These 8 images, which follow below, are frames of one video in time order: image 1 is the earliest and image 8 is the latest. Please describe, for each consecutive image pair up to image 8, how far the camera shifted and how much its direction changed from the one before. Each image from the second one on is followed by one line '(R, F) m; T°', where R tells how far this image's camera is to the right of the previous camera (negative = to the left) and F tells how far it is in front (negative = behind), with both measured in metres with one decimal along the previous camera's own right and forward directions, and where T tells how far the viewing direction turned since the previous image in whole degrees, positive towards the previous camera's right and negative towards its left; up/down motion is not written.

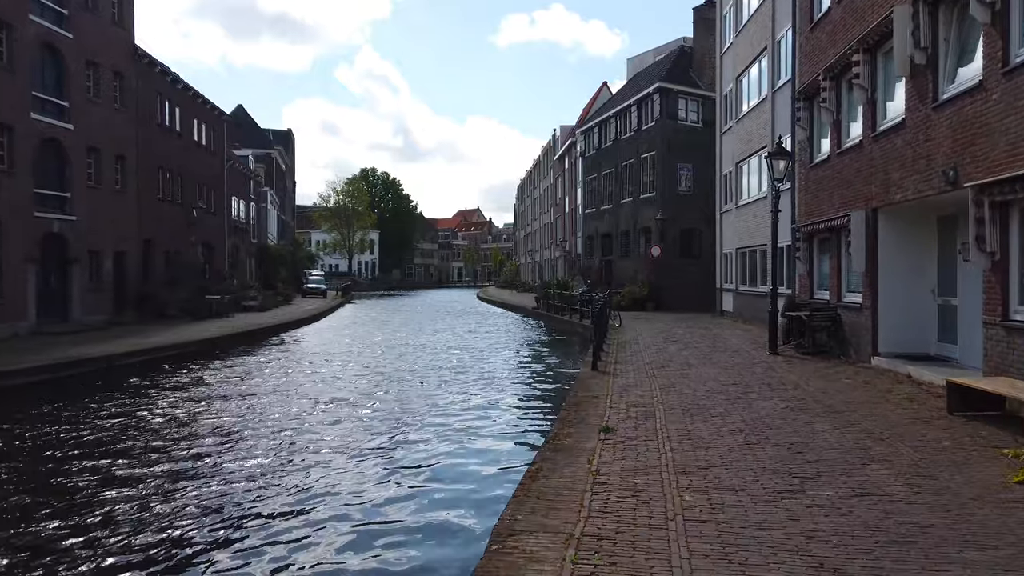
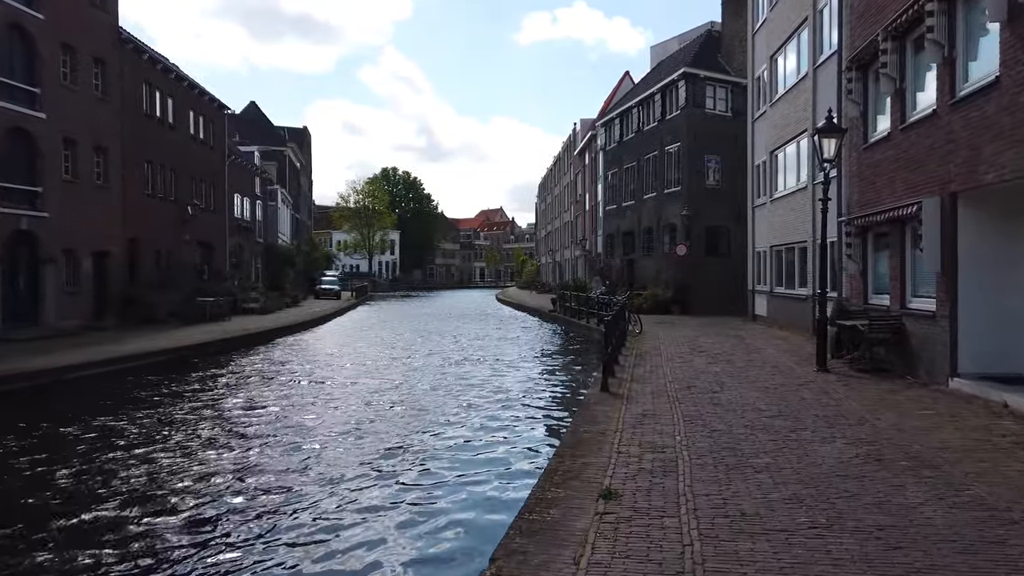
(+0.5, +2.2) m; -2°
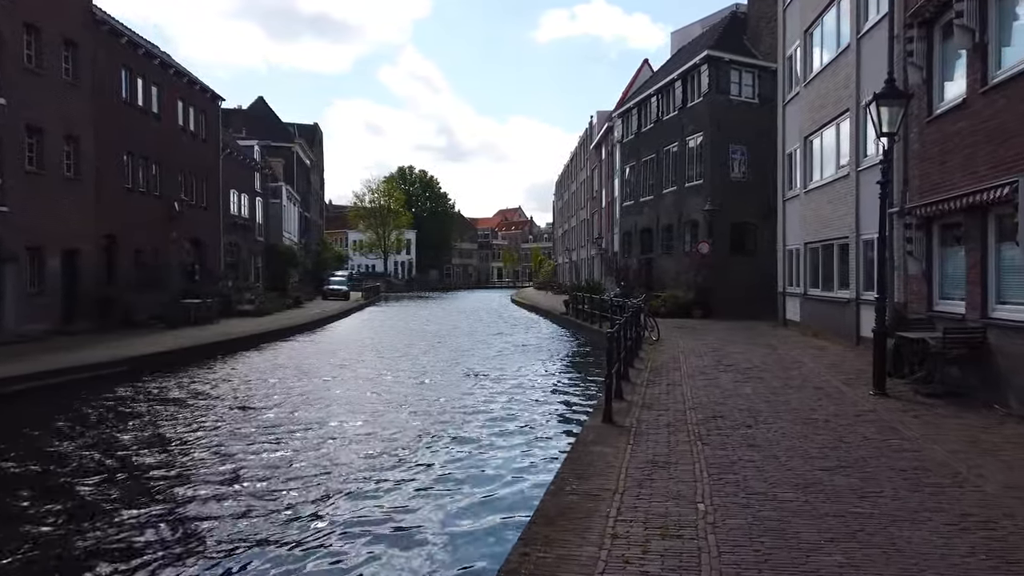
(+0.5, +2.2) m; -2°
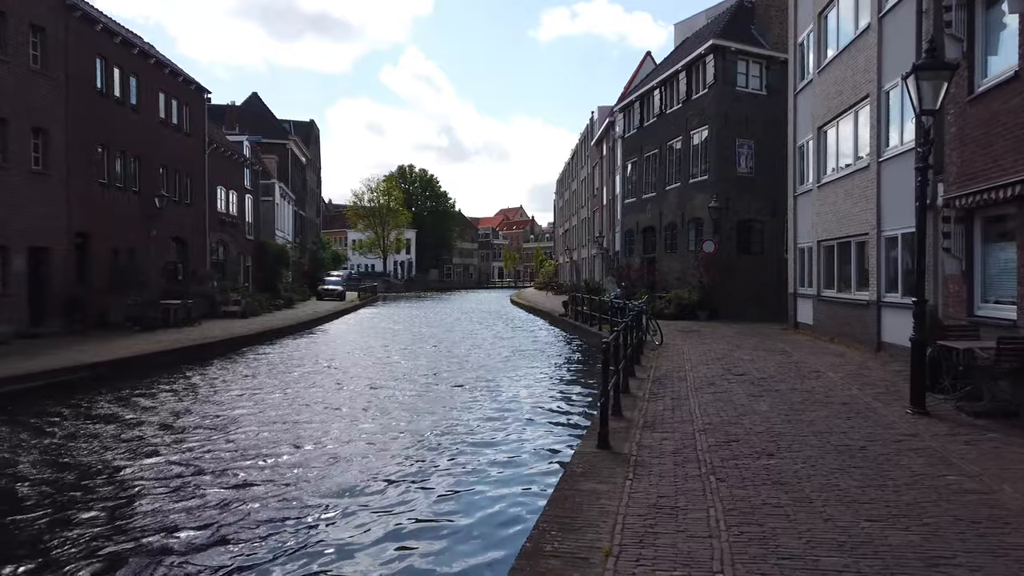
(+0.2, +1.3) m; 0°
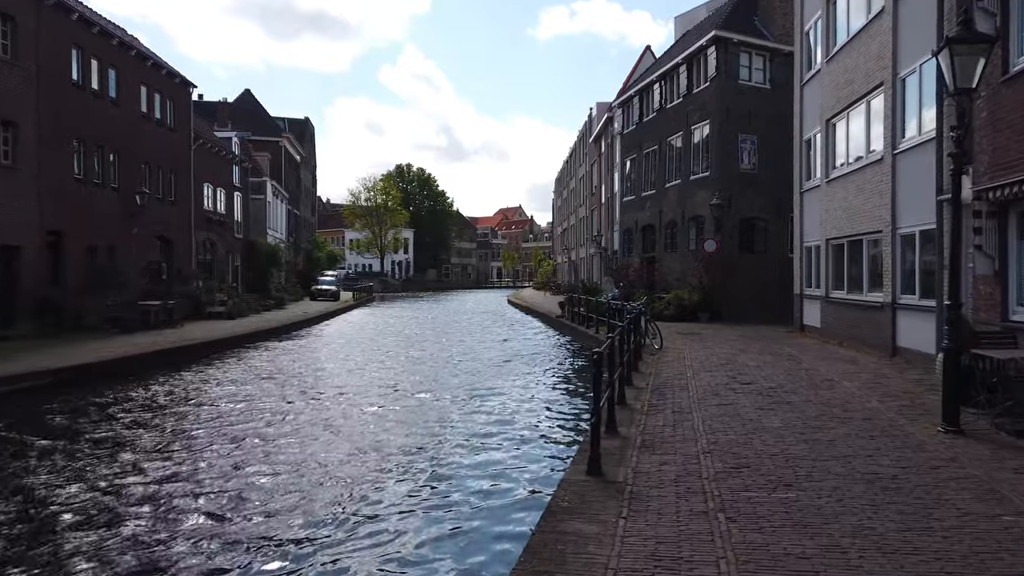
(+0.2, +1.0) m; 0°
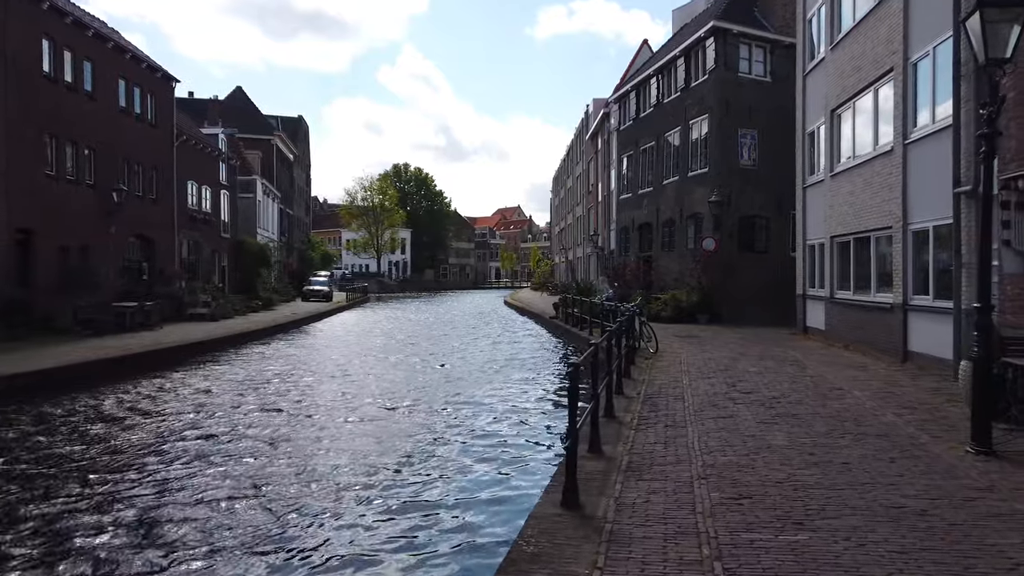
(+0.3, +0.9) m; 0°
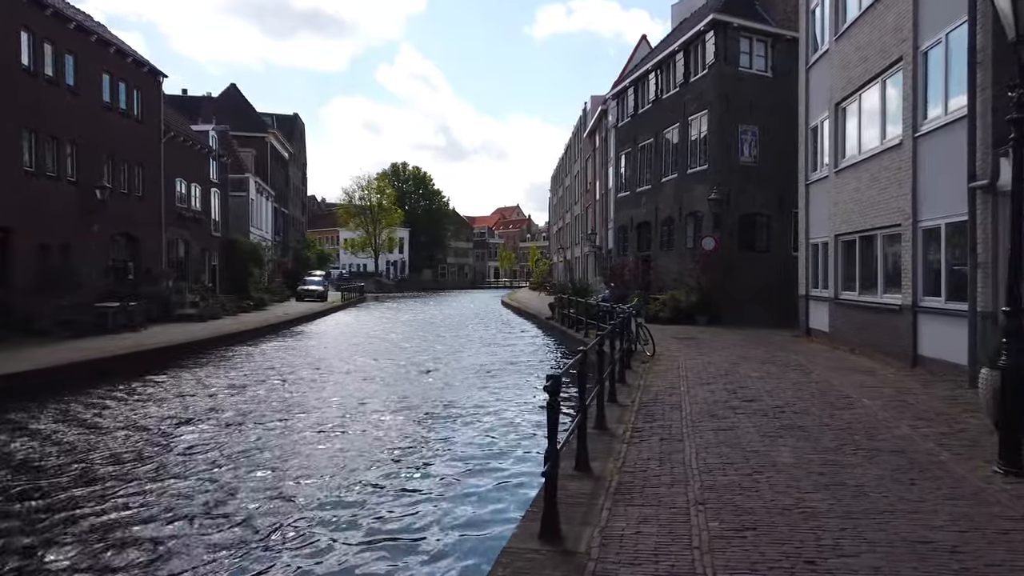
(+0.2, +0.7) m; 0°
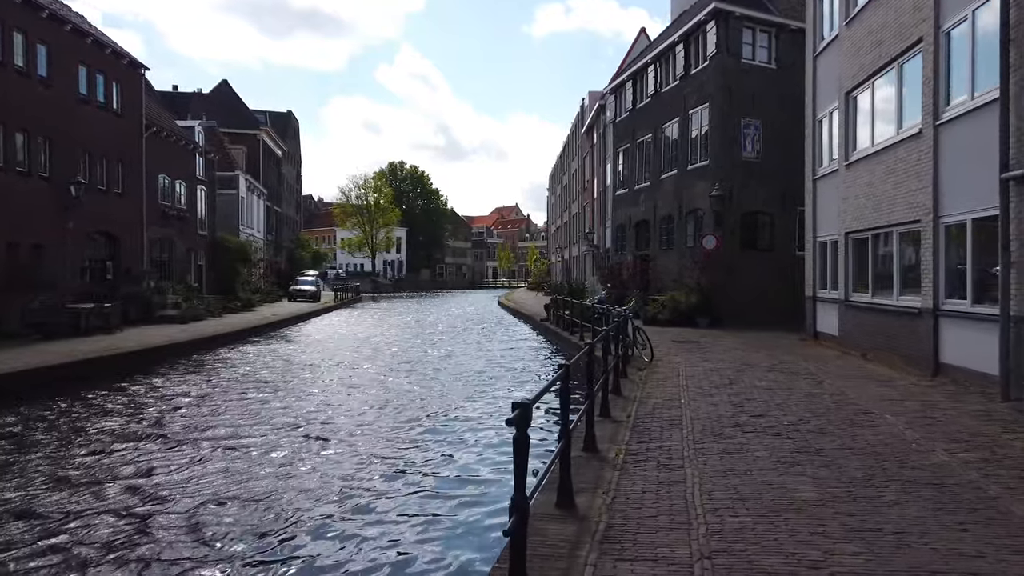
(+0.2, +1.0) m; 0°
